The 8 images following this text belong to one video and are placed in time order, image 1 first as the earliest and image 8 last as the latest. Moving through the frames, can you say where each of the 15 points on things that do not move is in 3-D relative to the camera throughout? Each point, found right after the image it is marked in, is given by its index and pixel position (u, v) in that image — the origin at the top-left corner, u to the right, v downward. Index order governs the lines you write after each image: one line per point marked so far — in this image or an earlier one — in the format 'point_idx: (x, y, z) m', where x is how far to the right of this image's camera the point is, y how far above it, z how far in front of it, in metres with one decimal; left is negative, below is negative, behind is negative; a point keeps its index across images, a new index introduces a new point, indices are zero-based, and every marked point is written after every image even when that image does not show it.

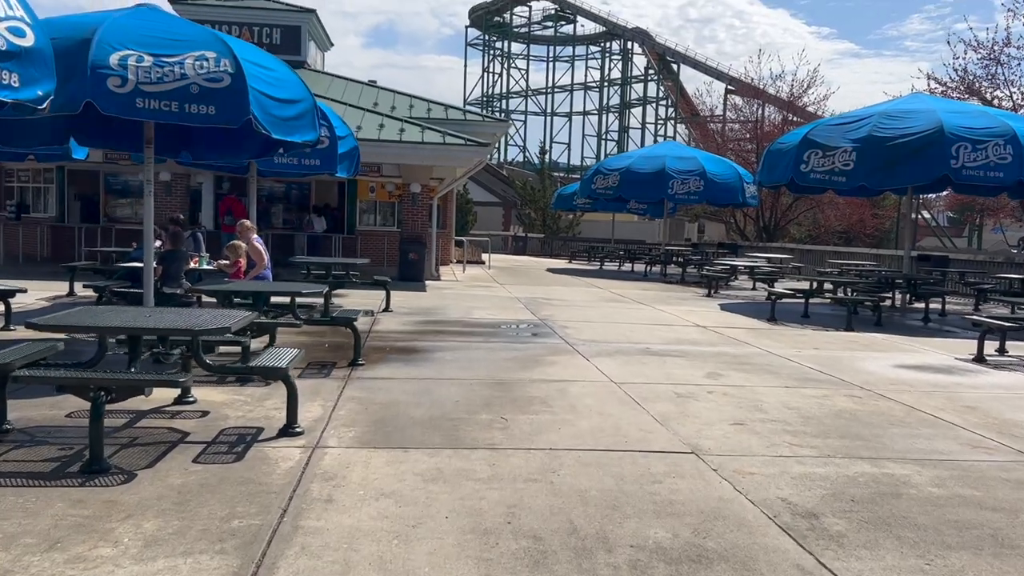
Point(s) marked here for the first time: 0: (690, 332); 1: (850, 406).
0: (+2.6, -0.7, +12.5) m
1: (+3.0, -1.1, +7.6) m
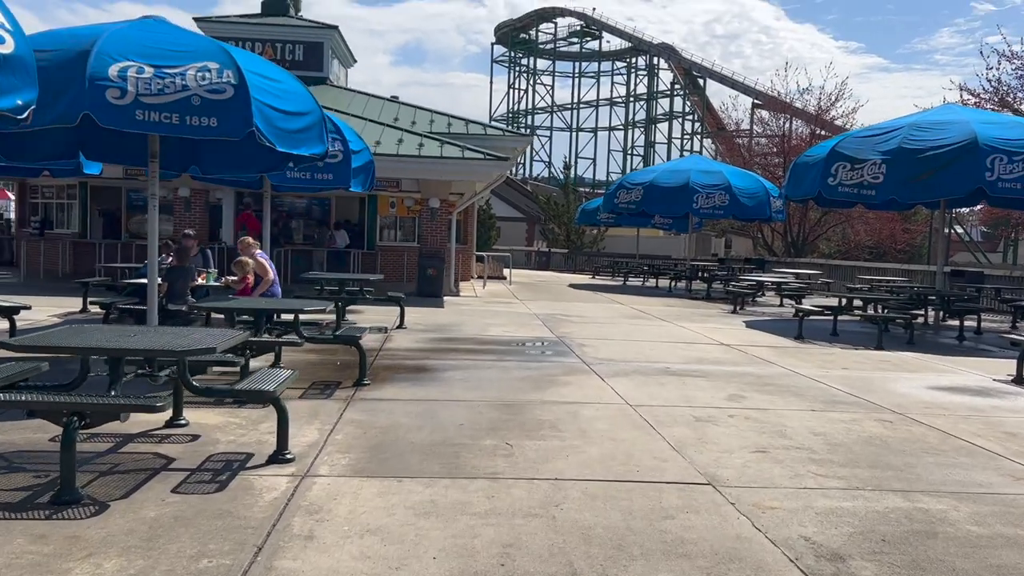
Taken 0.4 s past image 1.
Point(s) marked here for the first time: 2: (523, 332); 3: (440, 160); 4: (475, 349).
0: (+2.8, -0.9, +12.0) m
1: (+3.1, -1.2, +7.2) m
2: (+0.2, -0.7, +13.7) m
3: (-1.7, +2.9, +19.7) m
4: (-0.5, -0.8, +11.4) m
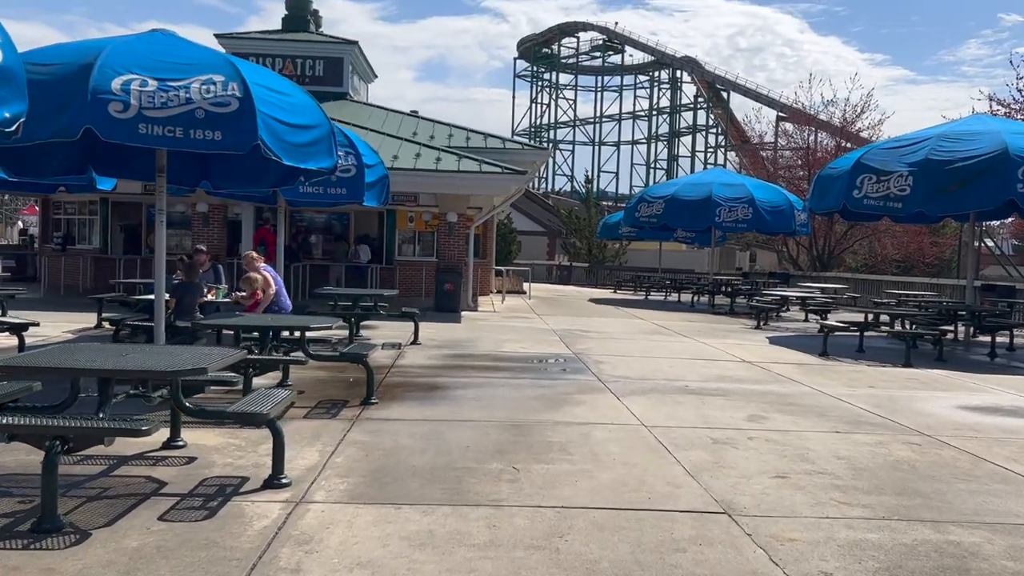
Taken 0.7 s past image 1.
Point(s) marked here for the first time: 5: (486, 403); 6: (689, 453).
0: (+3.0, -1.1, +11.7) m
1: (+3.2, -1.3, +6.8) m
2: (+0.4, -0.9, +13.4) m
3: (-1.3, +2.6, +19.6) m
4: (-0.3, -1.0, +11.2) m
5: (-0.3, -1.1, +8.4) m
6: (+1.4, -1.3, +6.7) m
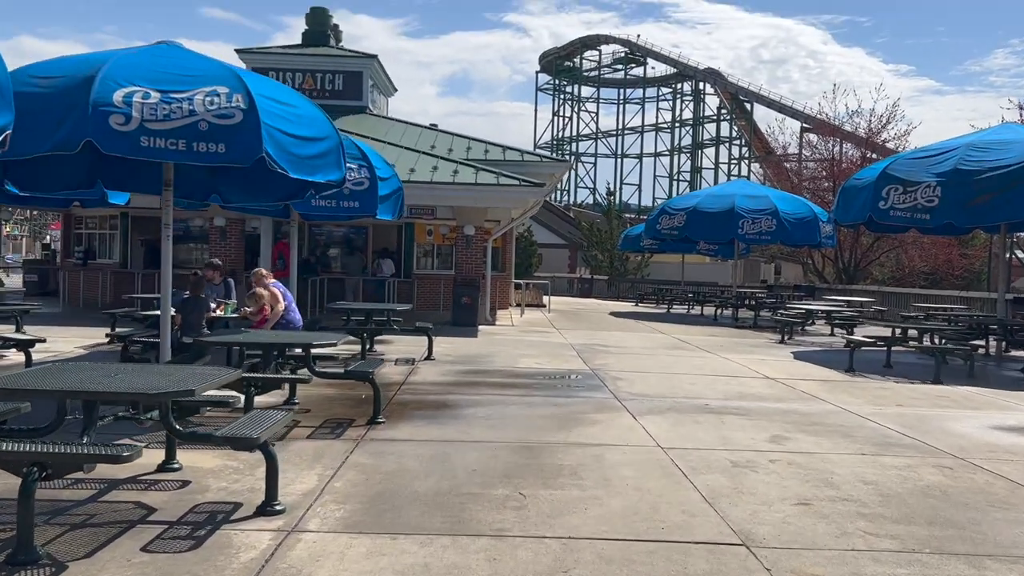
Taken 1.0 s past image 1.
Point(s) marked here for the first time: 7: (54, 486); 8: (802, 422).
0: (+3.2, -1.3, +11.3) m
1: (+3.2, -1.5, +6.5) m
2: (+0.7, -1.2, +13.1) m
3: (-0.9, +2.3, +19.4) m
4: (-0.1, -1.2, +10.9) m
5: (-0.1, -1.3, +8.1) m
6: (+1.4, -1.4, +6.4) m
7: (-2.9, -1.3, +5.4) m
8: (+3.0, -1.4, +8.7) m
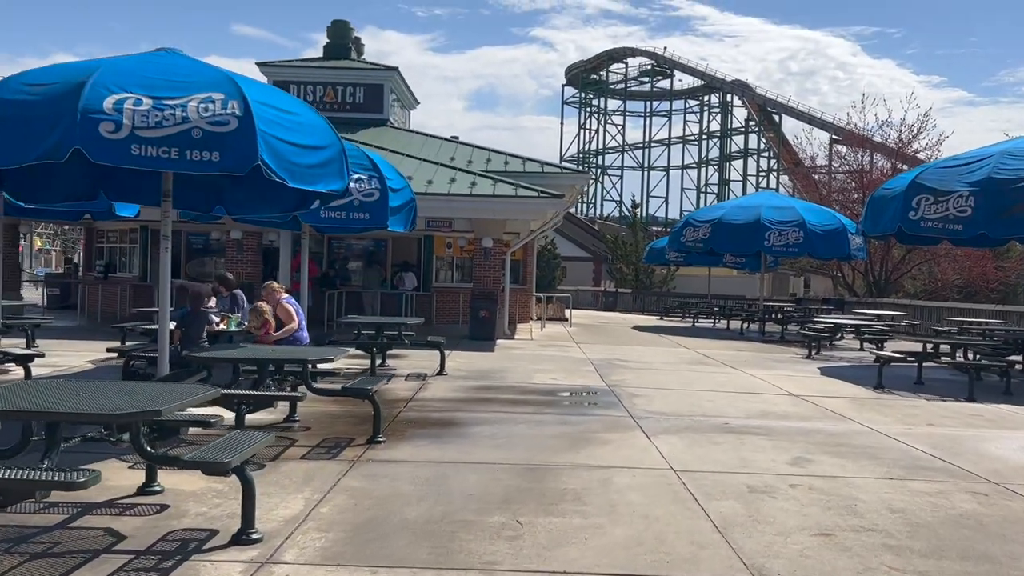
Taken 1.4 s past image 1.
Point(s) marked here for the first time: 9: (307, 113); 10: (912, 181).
0: (+3.4, -1.5, +10.9) m
1: (+3.2, -1.6, +6.0) m
2: (+0.9, -1.4, +12.7) m
3: (-0.5, +2.0, +19.1) m
4: (0.0, -1.4, +10.5) m
5: (-0.1, -1.4, +7.8) m
6: (+1.4, -1.5, +5.9) m
7: (-2.9, -1.3, +5.1) m
8: (+3.0, -1.5, +8.3) m
9: (-2.1, +1.8, +8.6) m
10: (+6.3, +1.7, +13.5) m
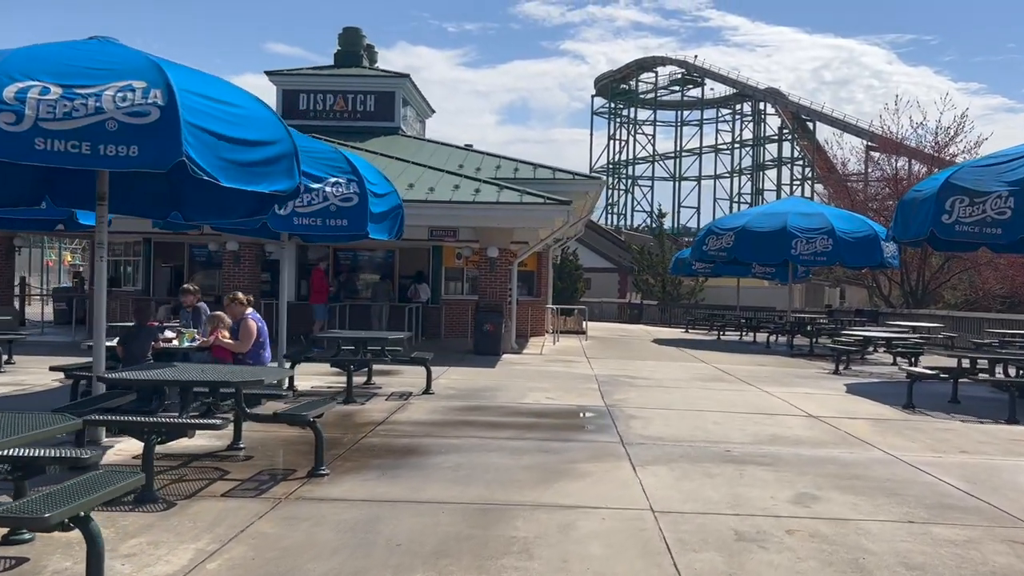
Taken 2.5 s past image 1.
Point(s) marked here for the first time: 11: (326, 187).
0: (+3.2, -1.6, +9.8) m
1: (+2.9, -1.6, +4.9) m
2: (+0.8, -1.5, +11.7) m
3: (-0.3, +1.7, +18.2) m
4: (-0.2, -1.5, +9.5) m
5: (-0.4, -1.5, +6.8) m
6: (+1.1, -1.5, +4.9) m
7: (-3.3, -1.4, +4.3) m
8: (+2.8, -1.6, +7.2) m
9: (-2.3, +1.6, +7.7) m
10: (+6.2, +1.6, +12.3) m
11: (-2.4, +1.3, +11.0) m
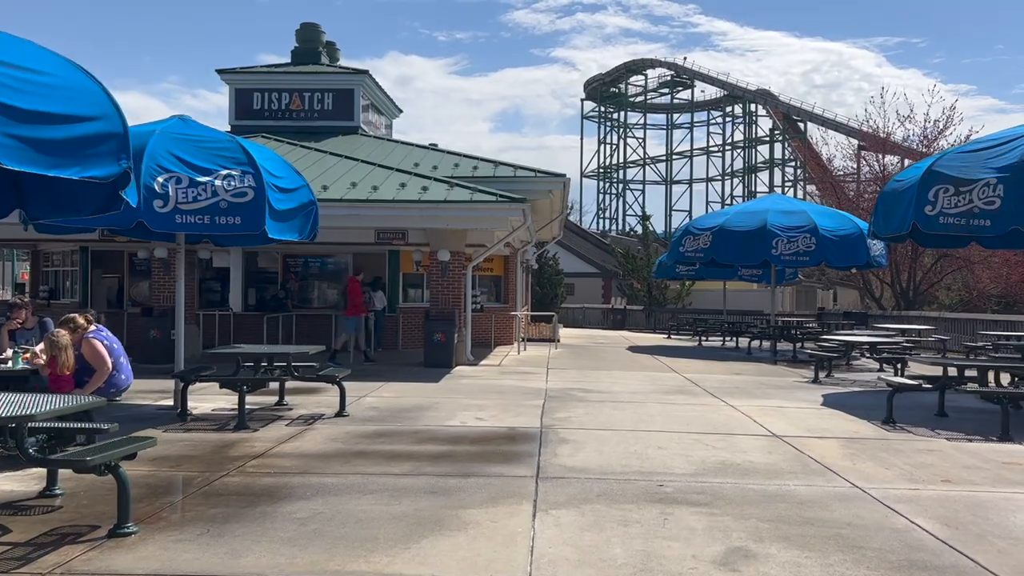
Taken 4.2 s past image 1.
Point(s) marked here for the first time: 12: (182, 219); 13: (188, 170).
0: (+2.3, -1.6, +8.3) m
1: (+2.0, -1.6, +3.5) m
2: (-0.1, -1.6, +10.3) m
3: (-1.3, +1.6, +16.8) m
4: (-1.1, -1.5, +8.1) m
5: (-1.3, -1.5, +5.4) m
6: (+0.2, -1.5, +3.5) m
7: (-4.2, -1.4, +2.9) m
8: (+1.9, -1.6, +5.8) m
9: (-3.3, +1.6, +6.3) m
10: (+5.3, +1.6, +10.9) m
11: (-3.3, +1.2, +9.6) m
12: (-3.7, +0.8, +9.5) m
13: (-3.6, +1.3, +9.6) m
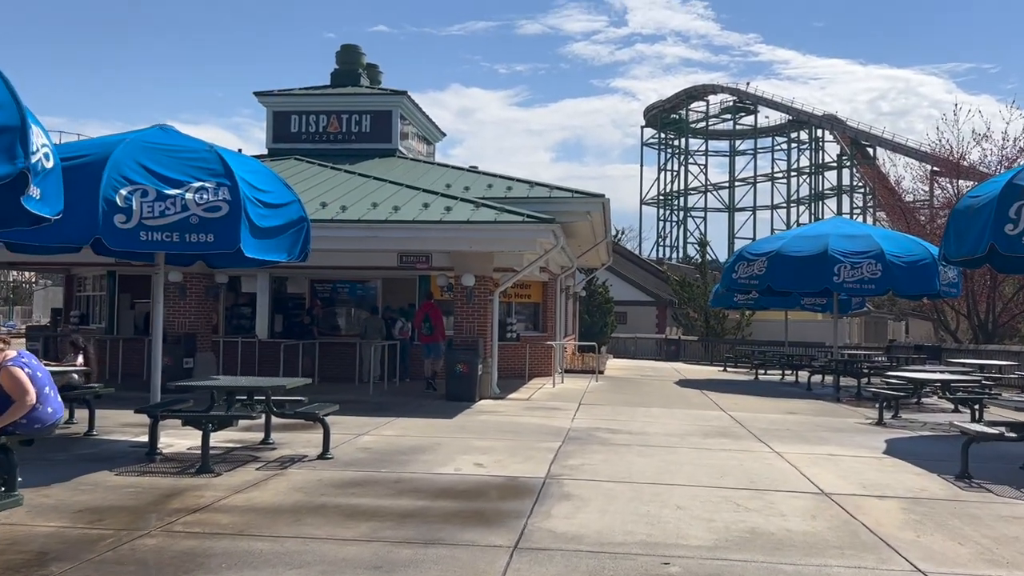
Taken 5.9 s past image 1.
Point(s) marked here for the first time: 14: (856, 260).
0: (+2.2, -1.8, +6.9) m
1: (+1.6, -1.6, +2.1) m
2: (-0.1, -1.9, +9.0) m
3: (-0.7, +1.1, +15.7) m
4: (-1.2, -1.8, +6.9) m
5: (-1.6, -1.6, +4.2) m
6: (-0.2, -1.6, +2.2) m
7: (-4.7, -1.5, +1.9) m
8: (+1.6, -1.7, +4.4) m
9: (-3.5, +1.4, +5.4) m
10: (+5.4, +1.2, +9.4) m
11: (-3.3, +0.9, +8.6) m
12: (-3.6, +0.5, +8.6) m
13: (-3.6, +1.1, +8.7) m
14: (+7.6, +0.6, +19.3) m
